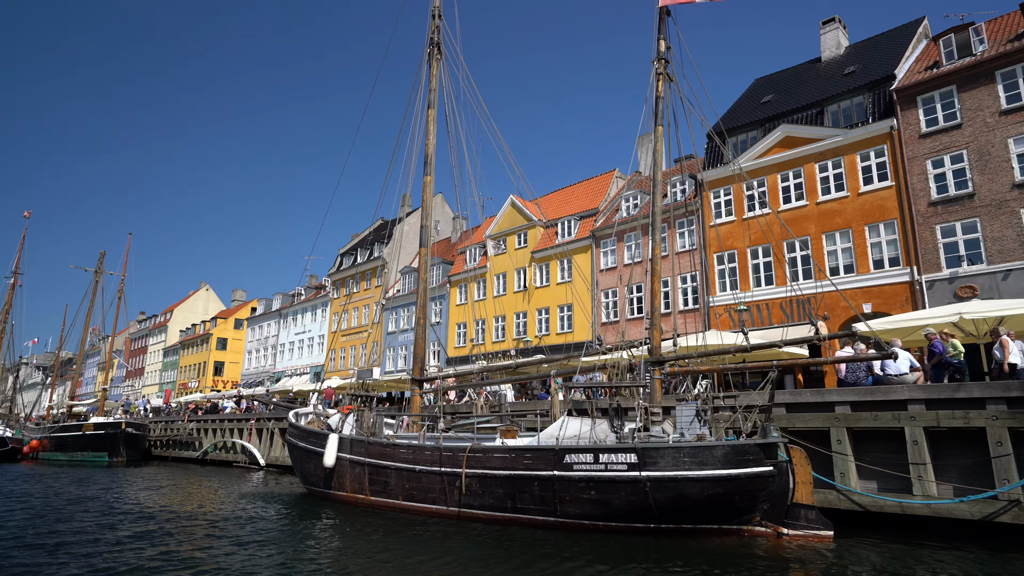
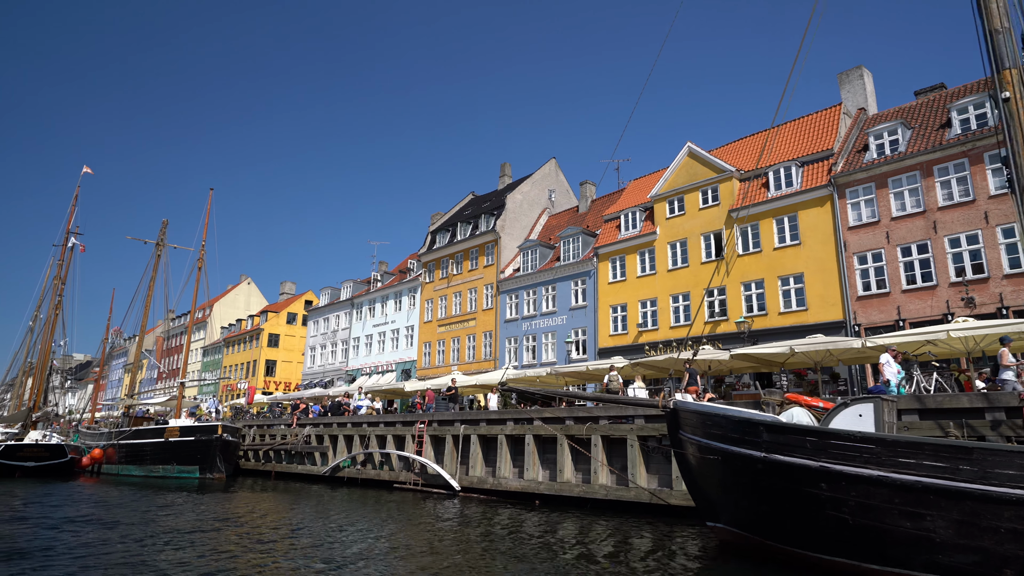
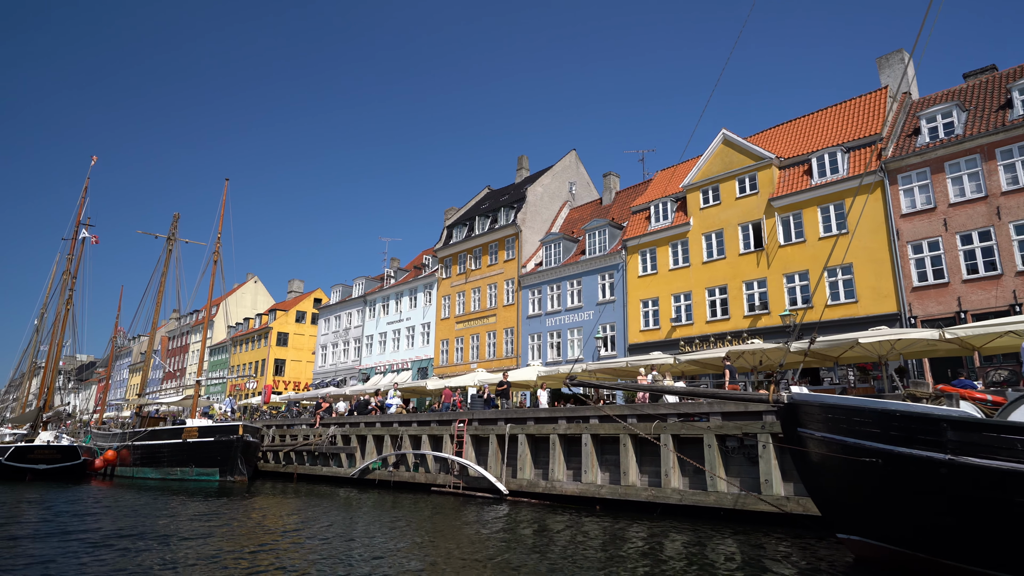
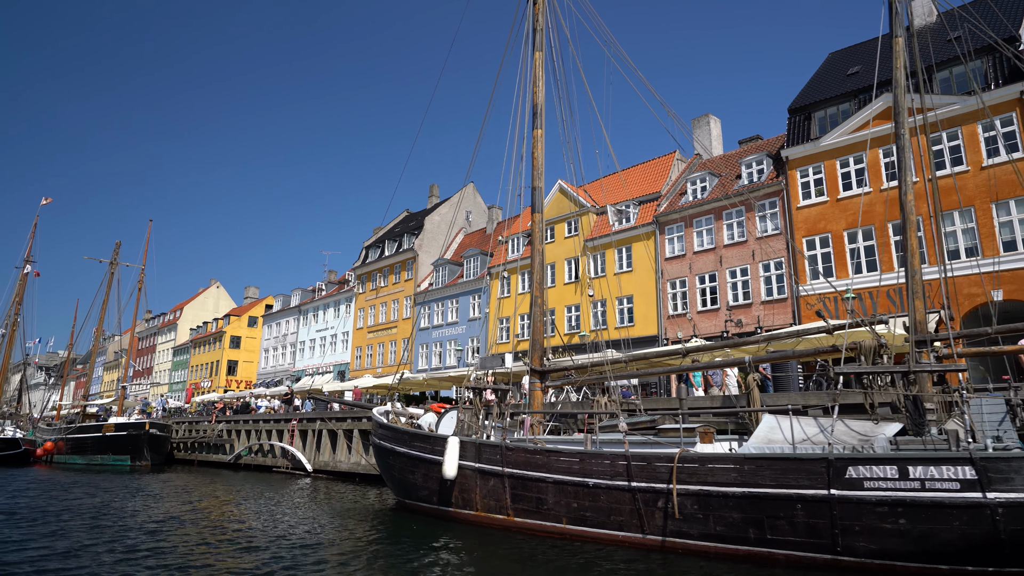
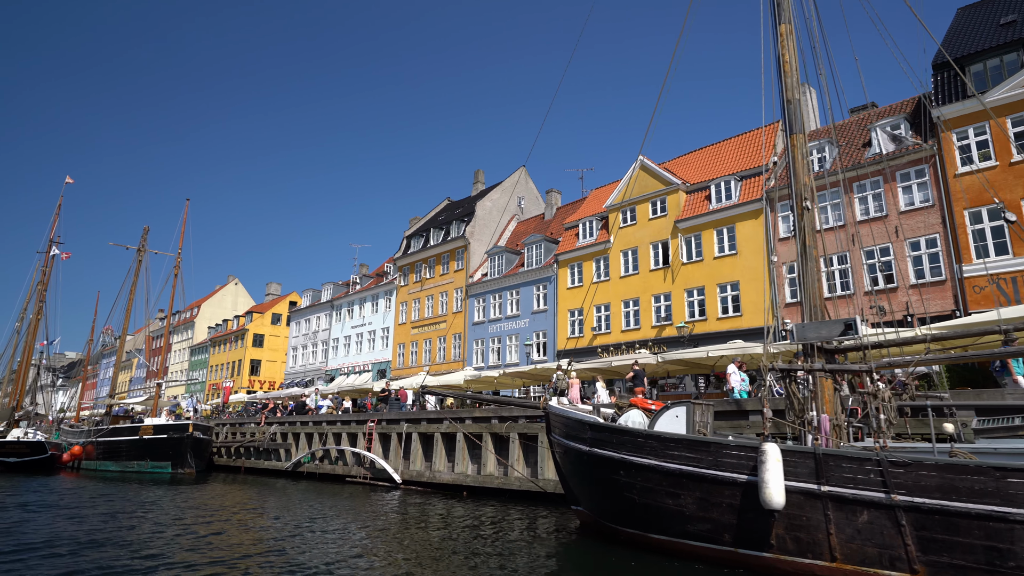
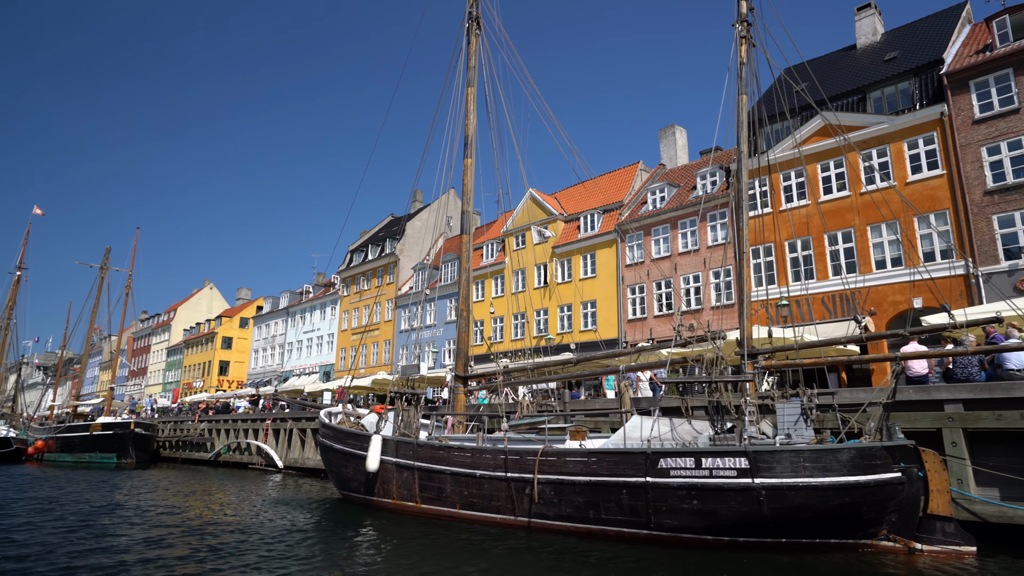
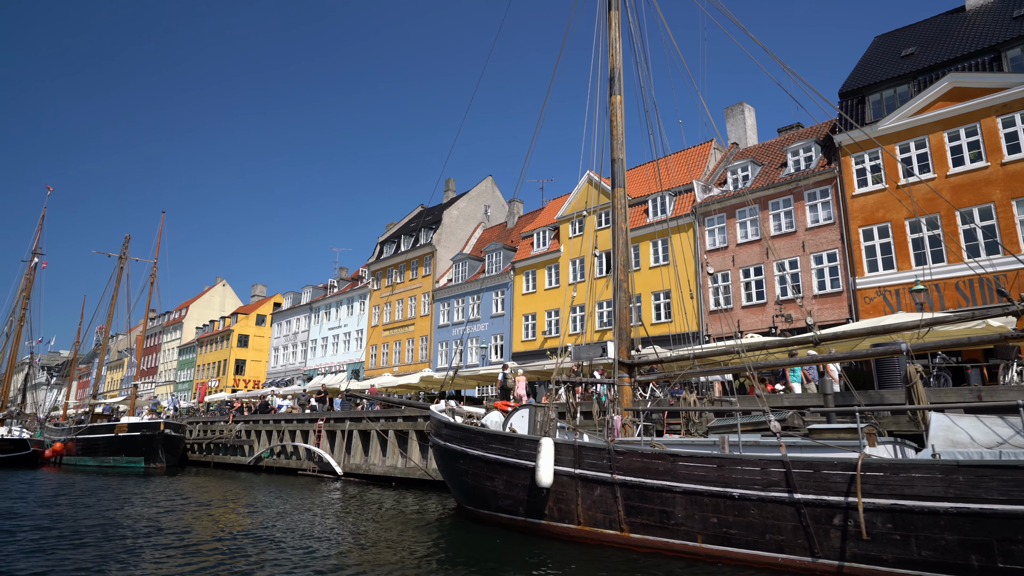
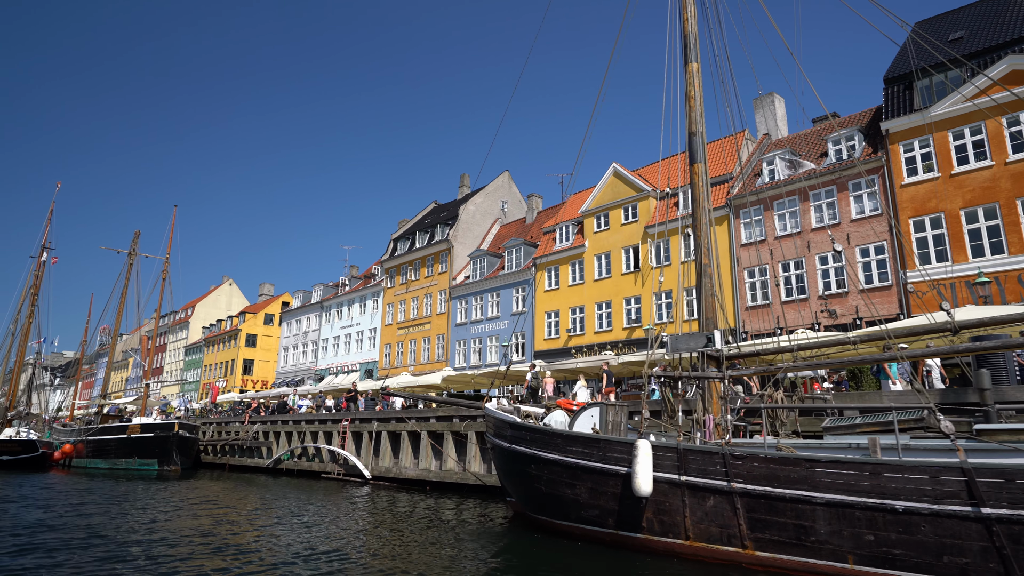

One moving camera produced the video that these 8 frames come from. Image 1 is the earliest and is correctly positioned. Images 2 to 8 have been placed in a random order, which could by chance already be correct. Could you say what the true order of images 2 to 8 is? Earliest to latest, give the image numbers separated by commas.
6, 4, 7, 8, 5, 2, 3
